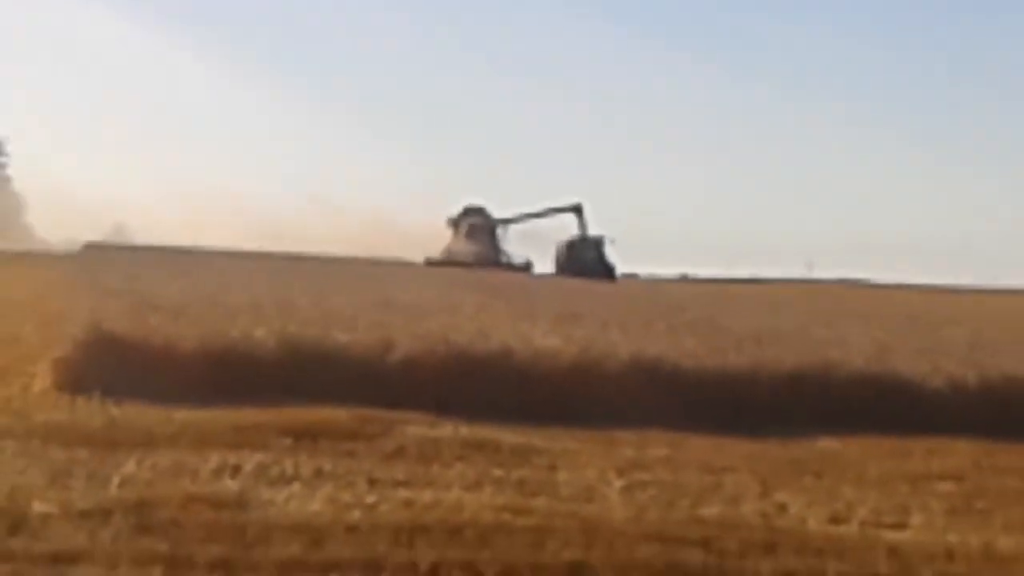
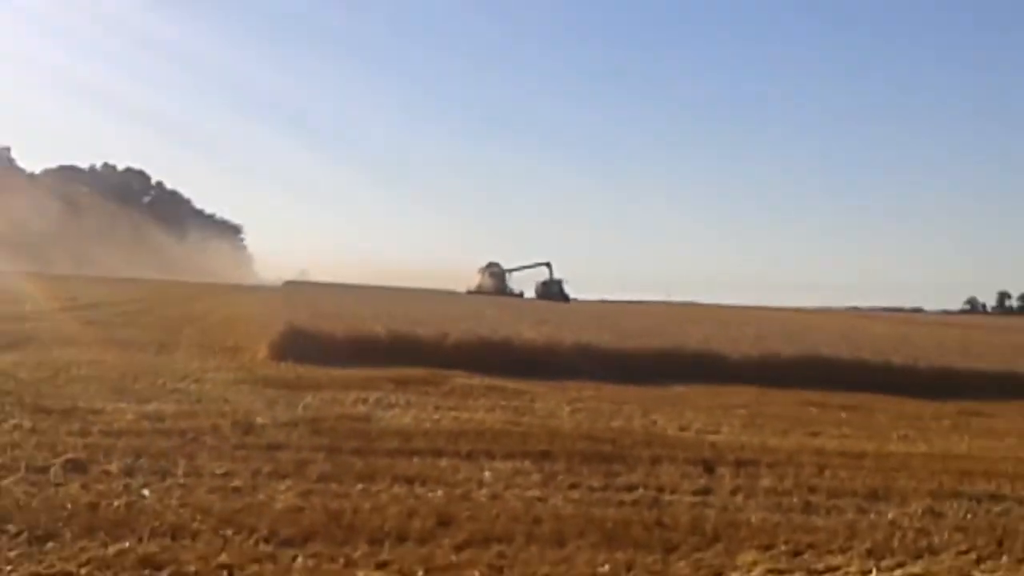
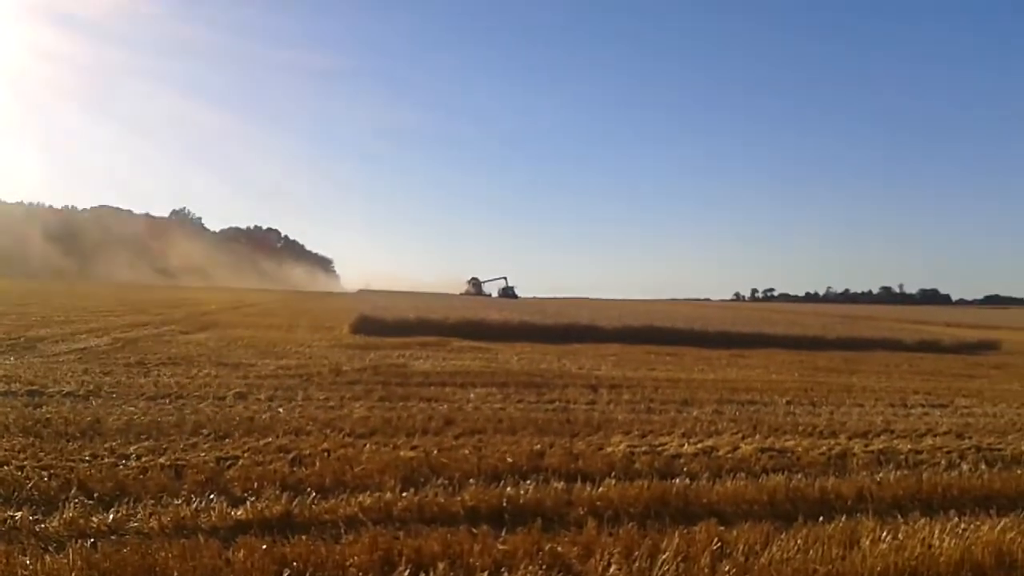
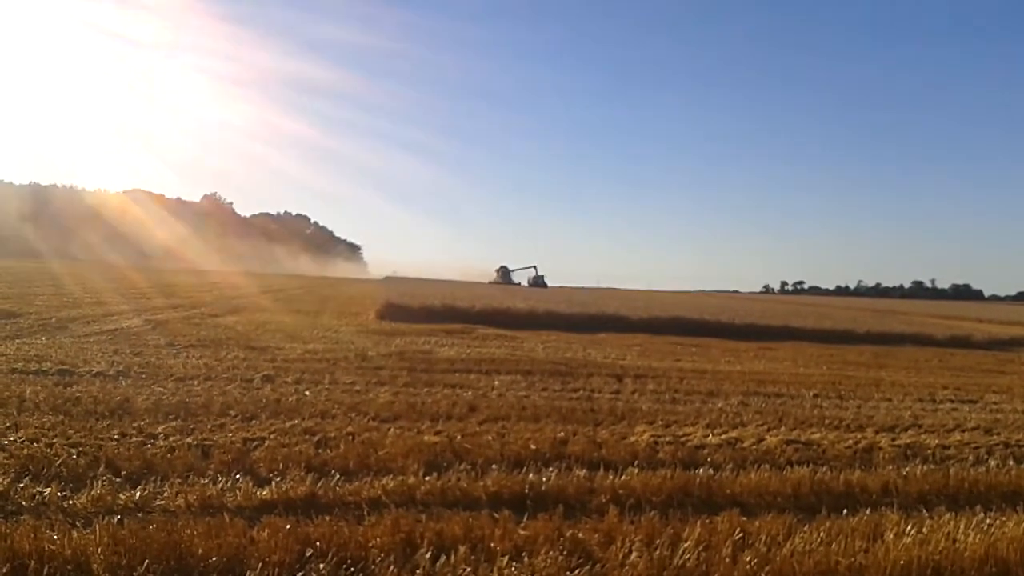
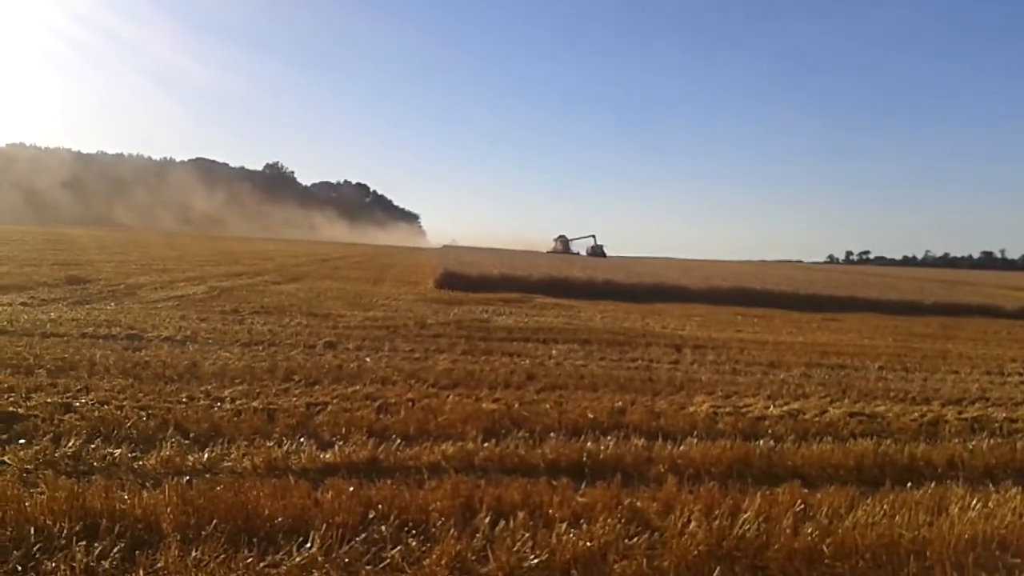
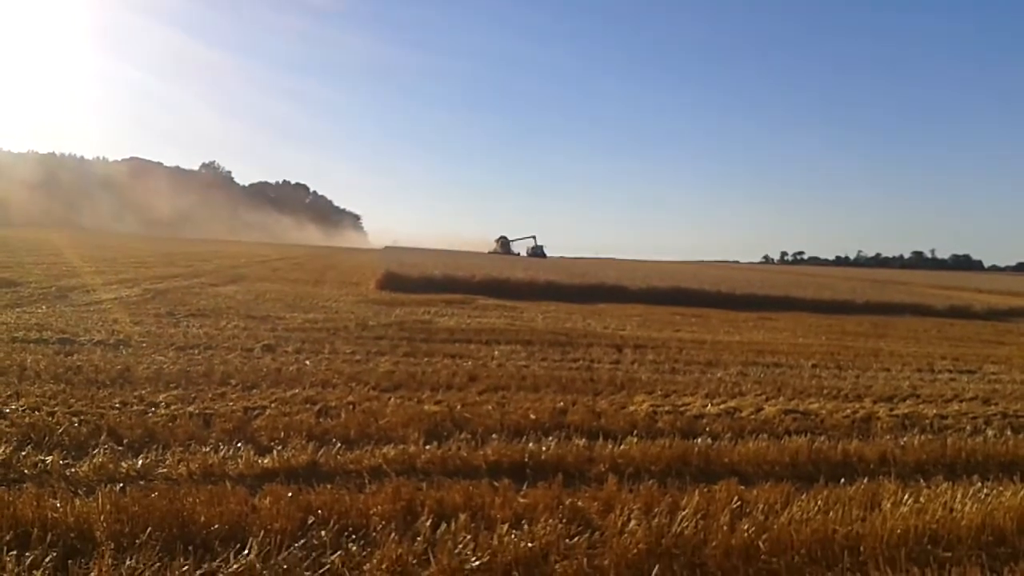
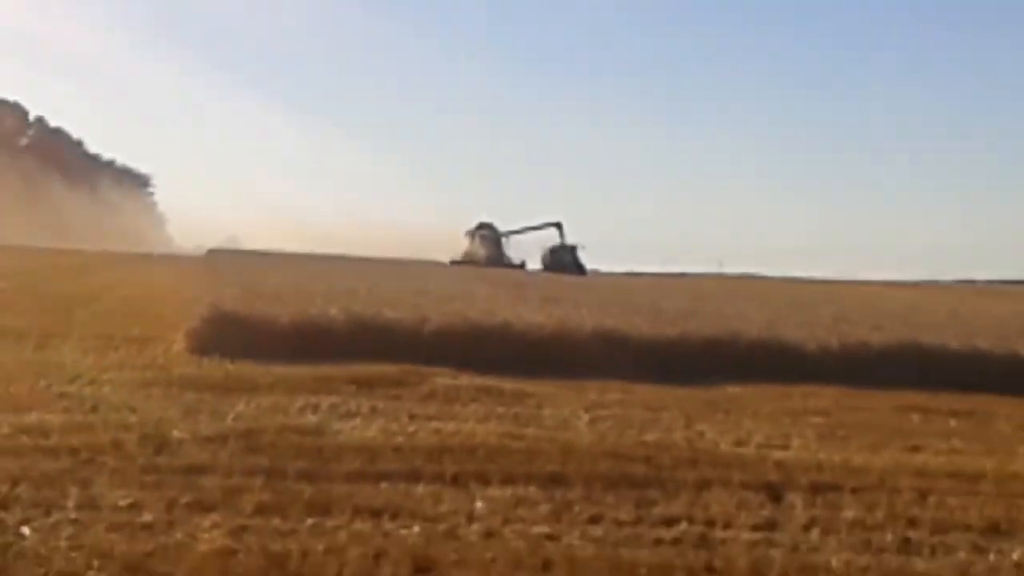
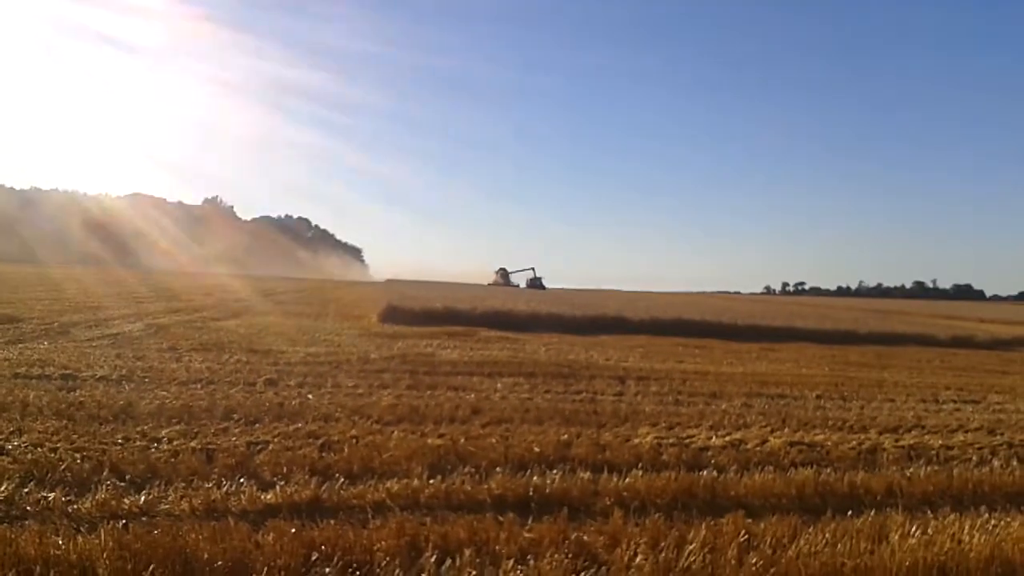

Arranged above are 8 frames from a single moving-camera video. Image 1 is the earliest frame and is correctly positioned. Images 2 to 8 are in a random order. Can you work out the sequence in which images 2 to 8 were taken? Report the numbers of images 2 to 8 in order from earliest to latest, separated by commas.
7, 2, 8, 3, 6, 4, 5
